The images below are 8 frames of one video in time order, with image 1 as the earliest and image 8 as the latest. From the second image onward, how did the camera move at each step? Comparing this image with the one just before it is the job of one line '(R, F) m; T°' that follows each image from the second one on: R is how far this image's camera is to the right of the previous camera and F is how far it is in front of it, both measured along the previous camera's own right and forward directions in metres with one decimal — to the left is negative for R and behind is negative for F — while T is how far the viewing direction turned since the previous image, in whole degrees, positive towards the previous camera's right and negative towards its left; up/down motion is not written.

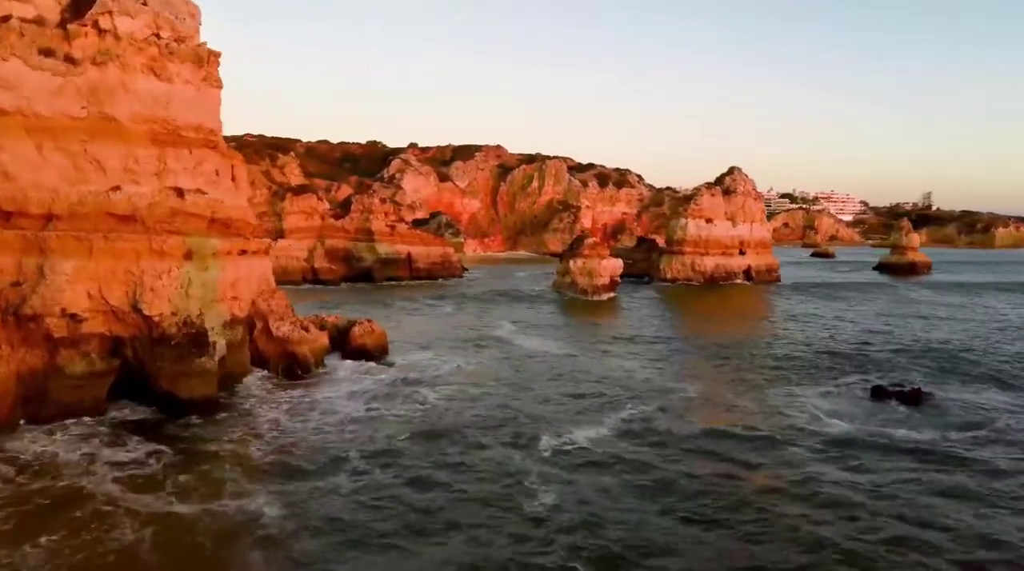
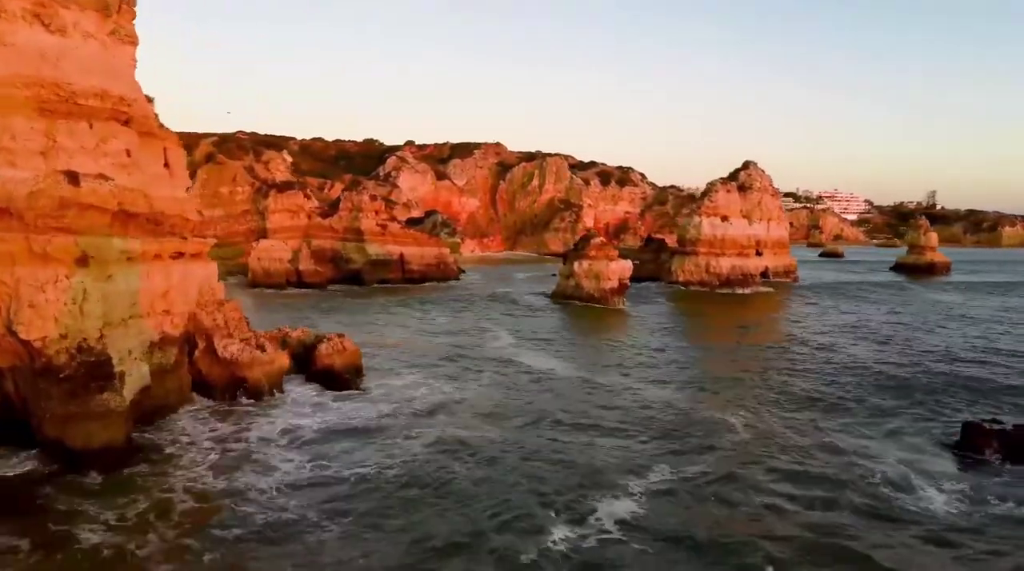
(0.0, +3.5) m; 0°
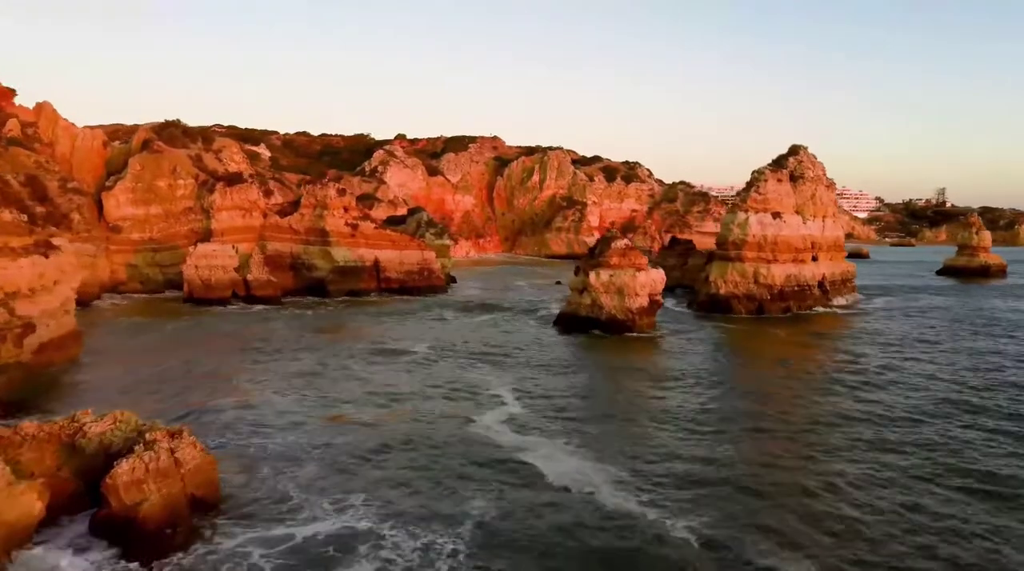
(+0.1, +8.7) m; 0°
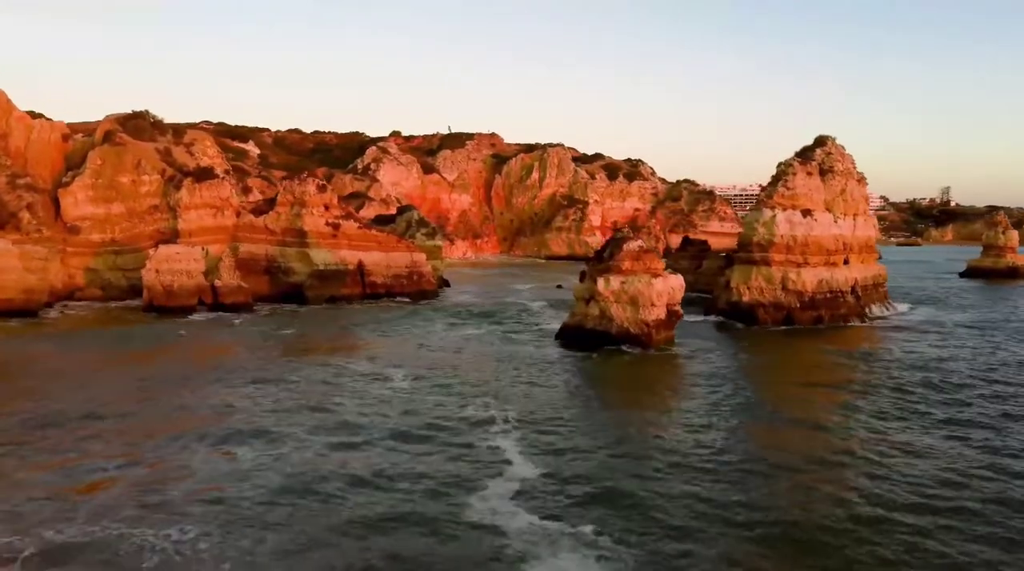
(+0.1, +3.8) m; 0°
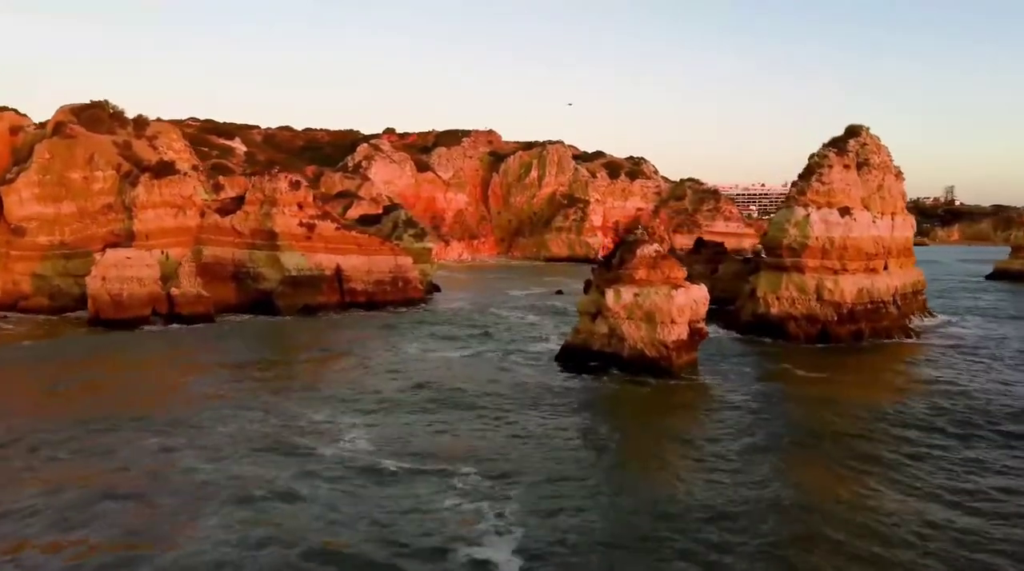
(+0.2, +3.9) m; 0°
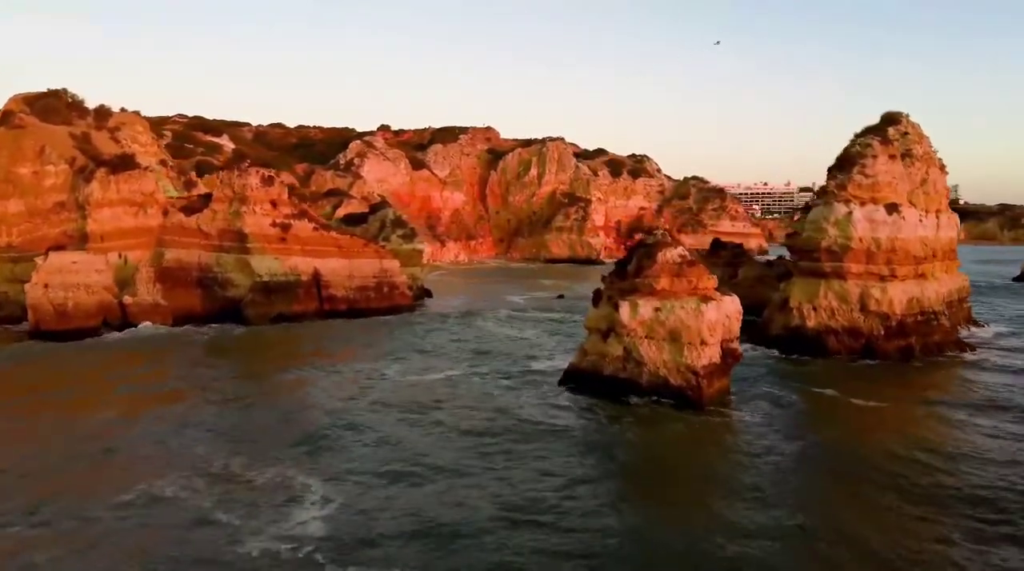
(+0.1, +3.5) m; 0°
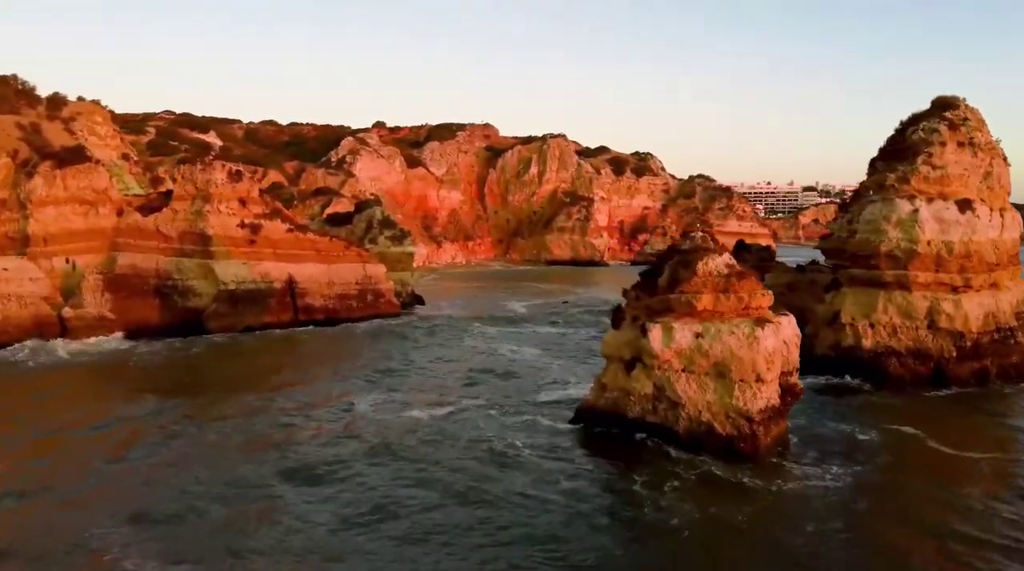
(0.0, +3.6) m; 0°
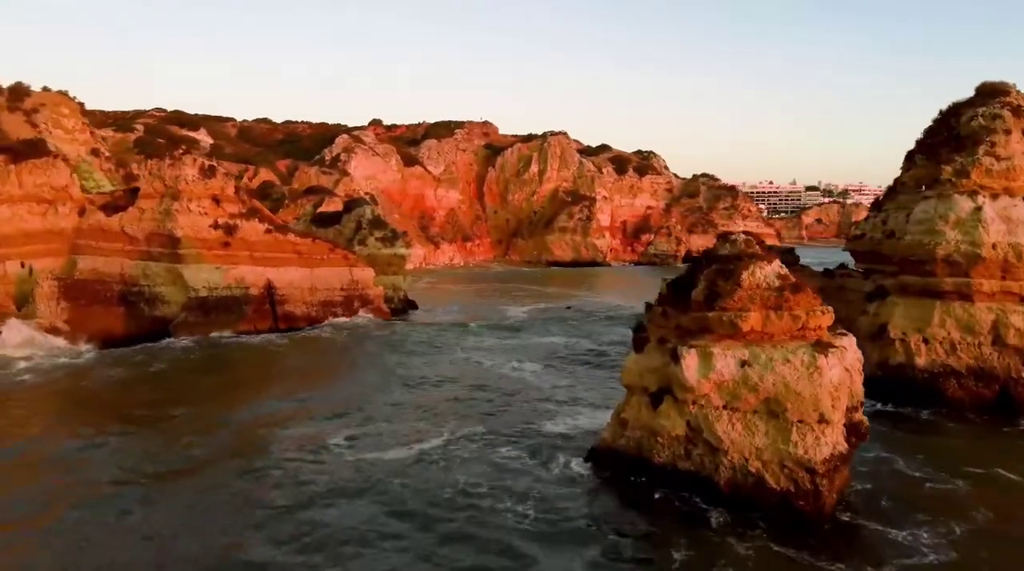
(0.0, +2.5) m; 0°
